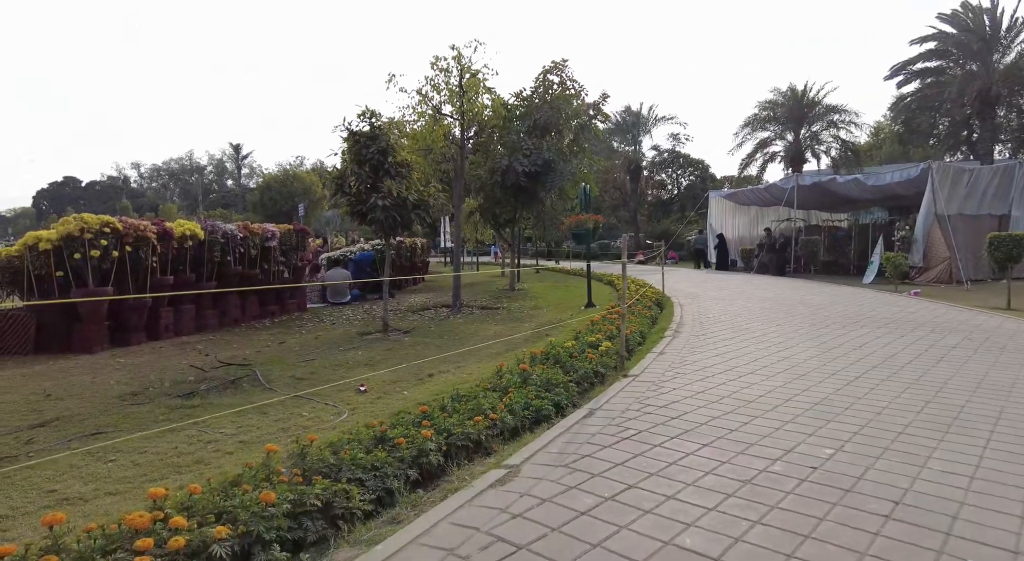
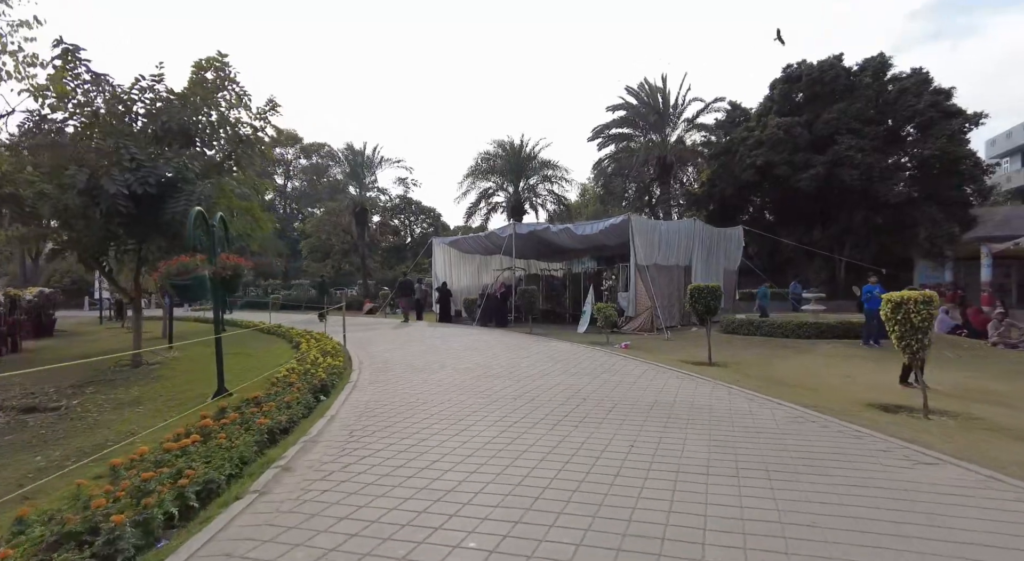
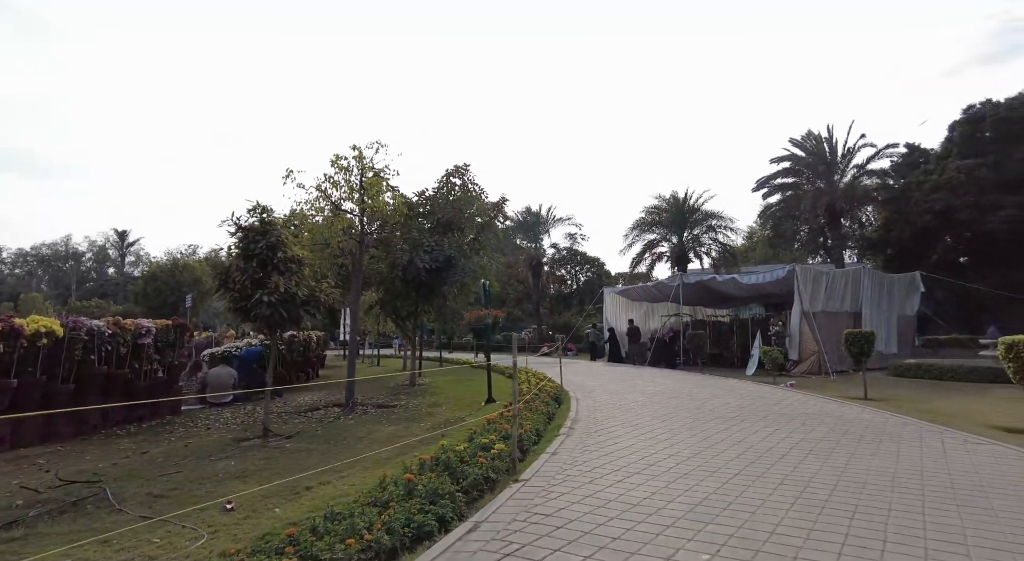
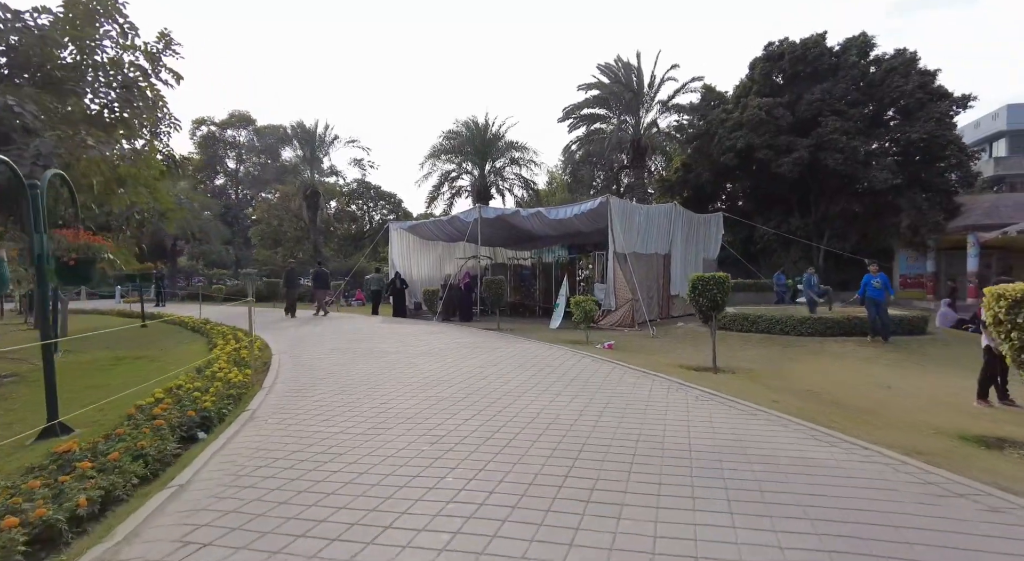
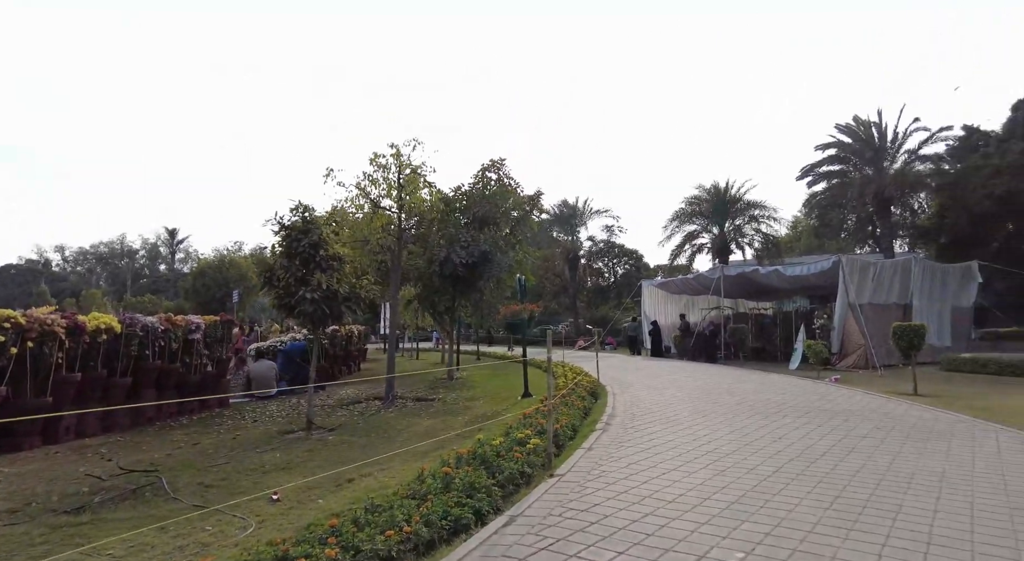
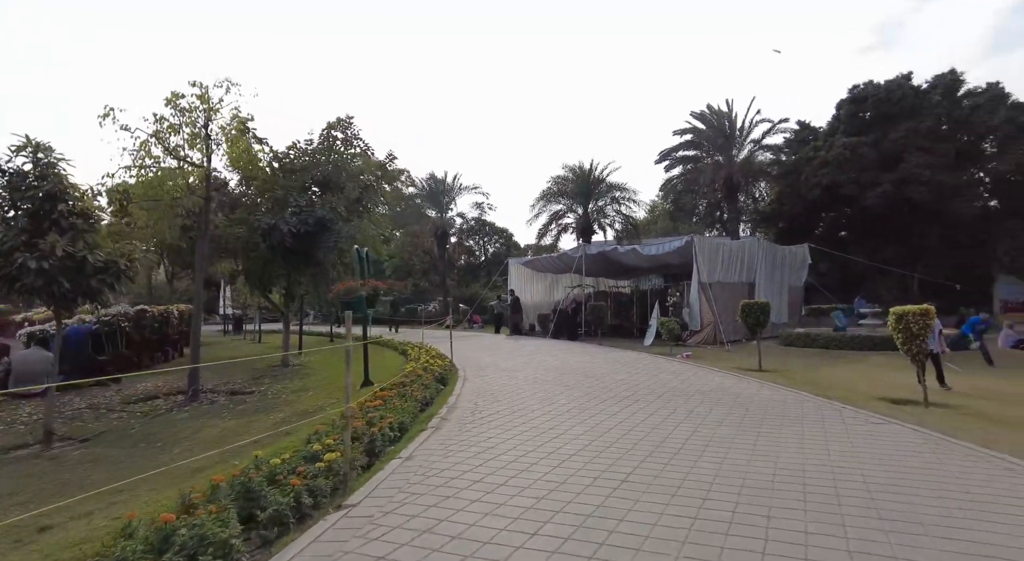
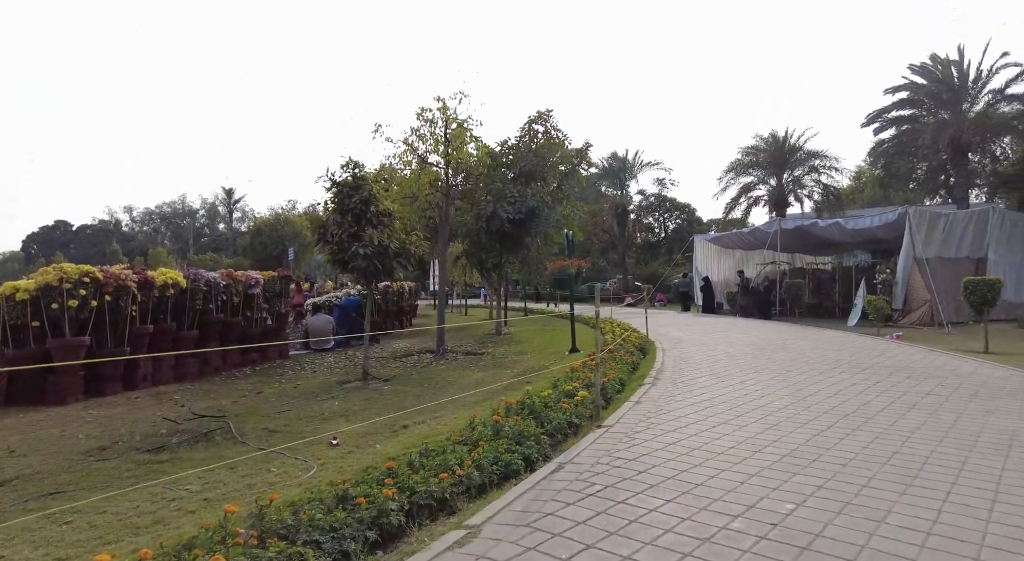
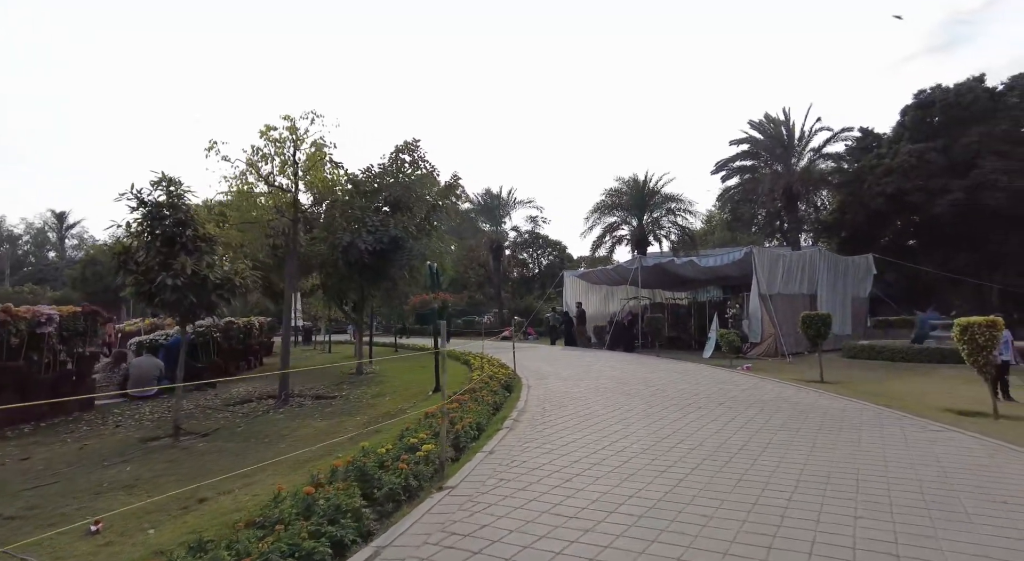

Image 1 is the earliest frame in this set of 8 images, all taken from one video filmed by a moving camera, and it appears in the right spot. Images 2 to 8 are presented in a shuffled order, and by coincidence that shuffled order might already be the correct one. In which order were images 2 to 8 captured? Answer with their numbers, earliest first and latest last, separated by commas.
7, 5, 3, 8, 6, 2, 4
